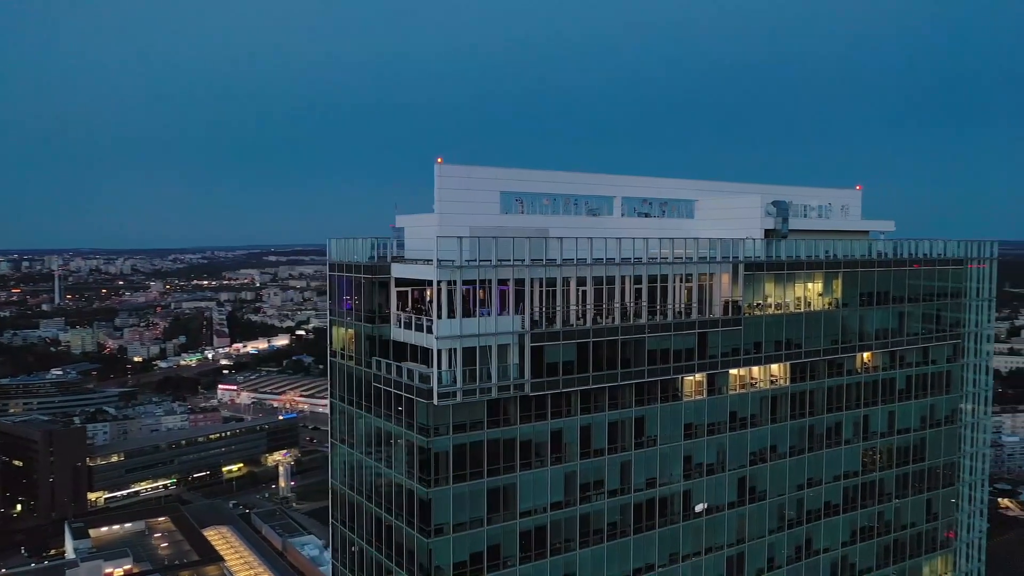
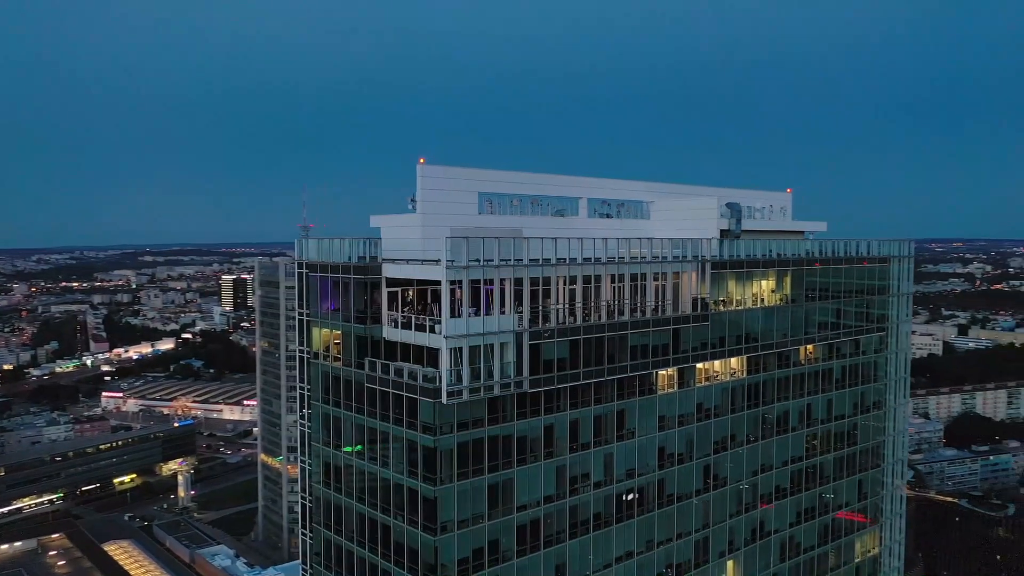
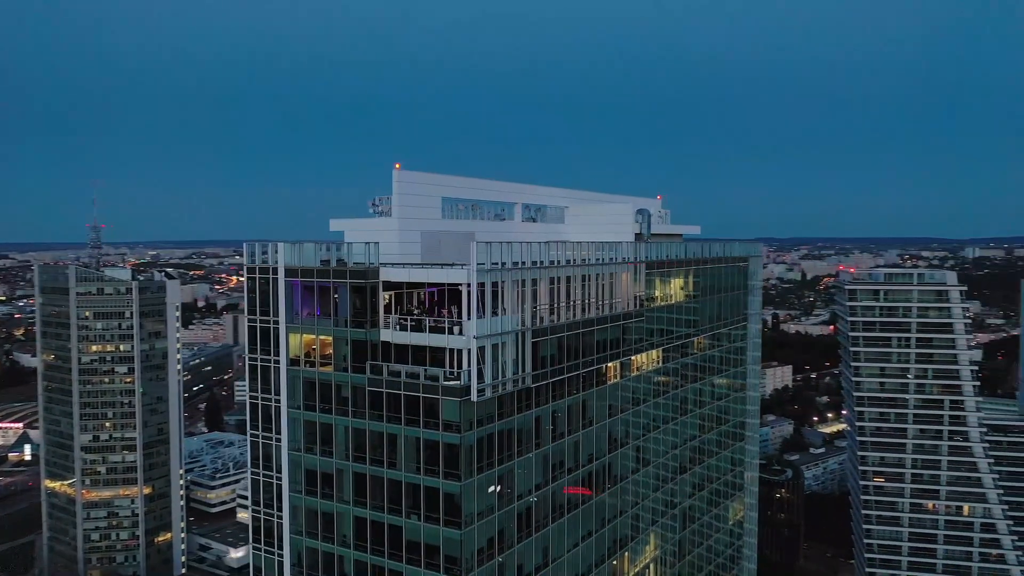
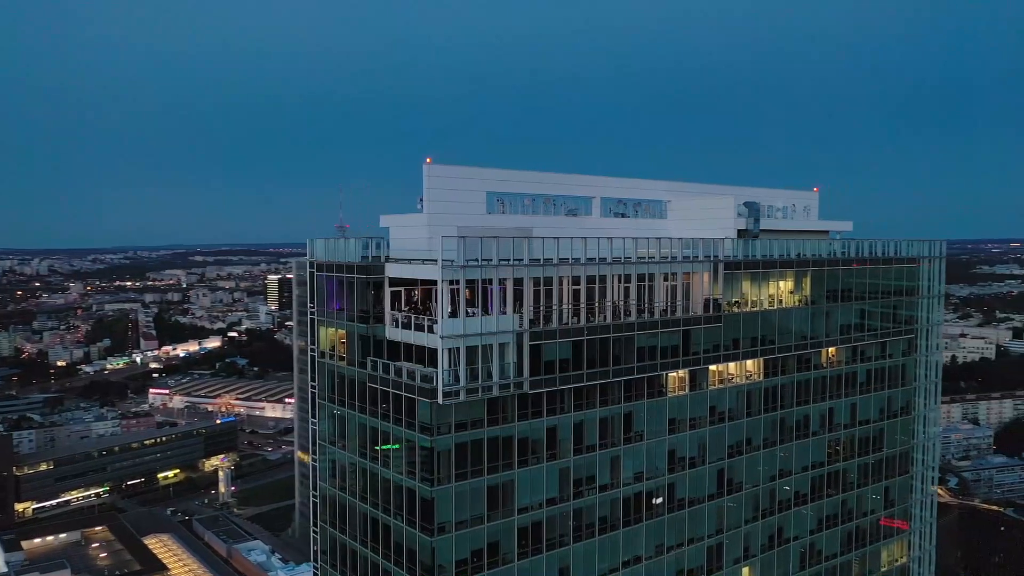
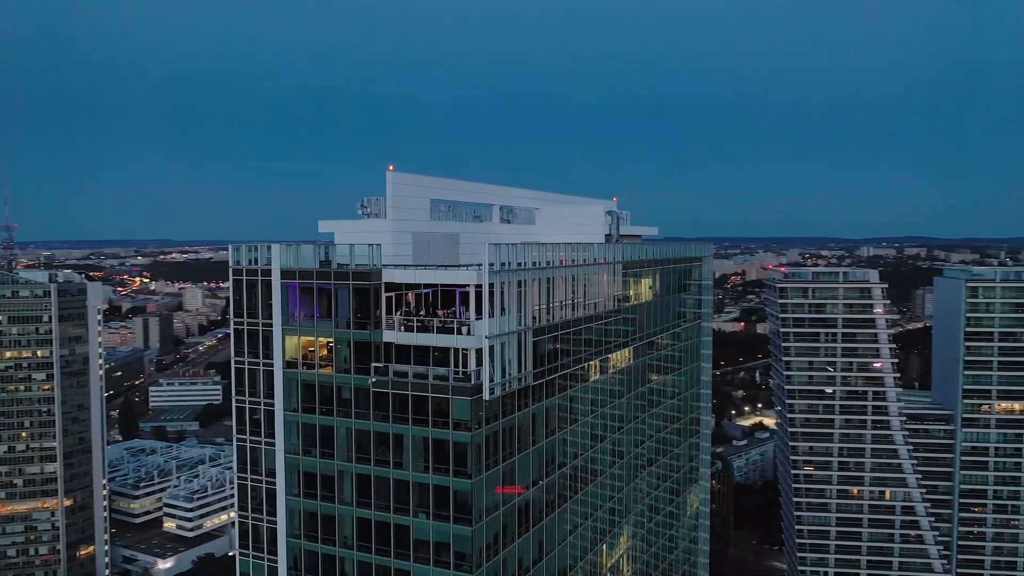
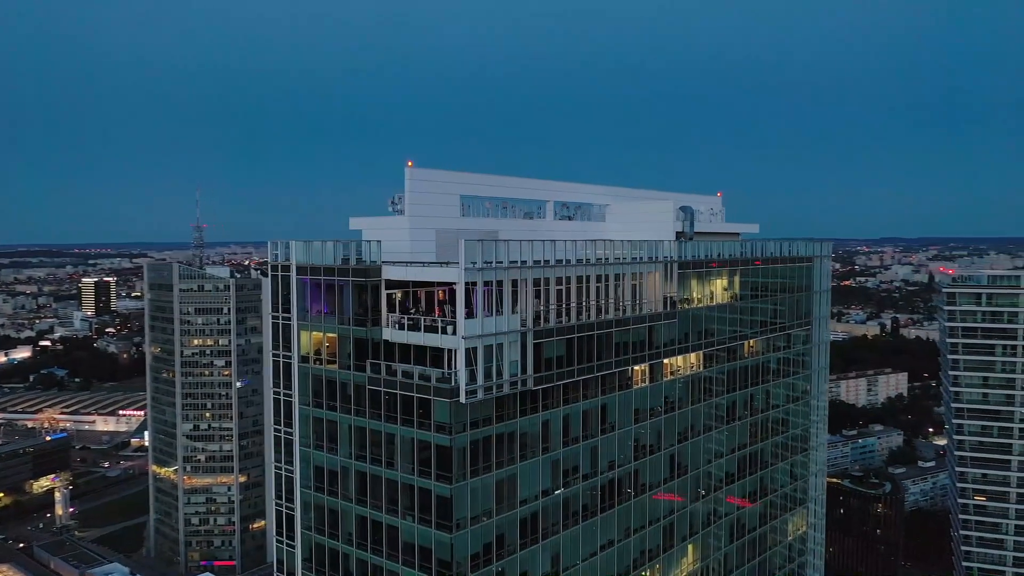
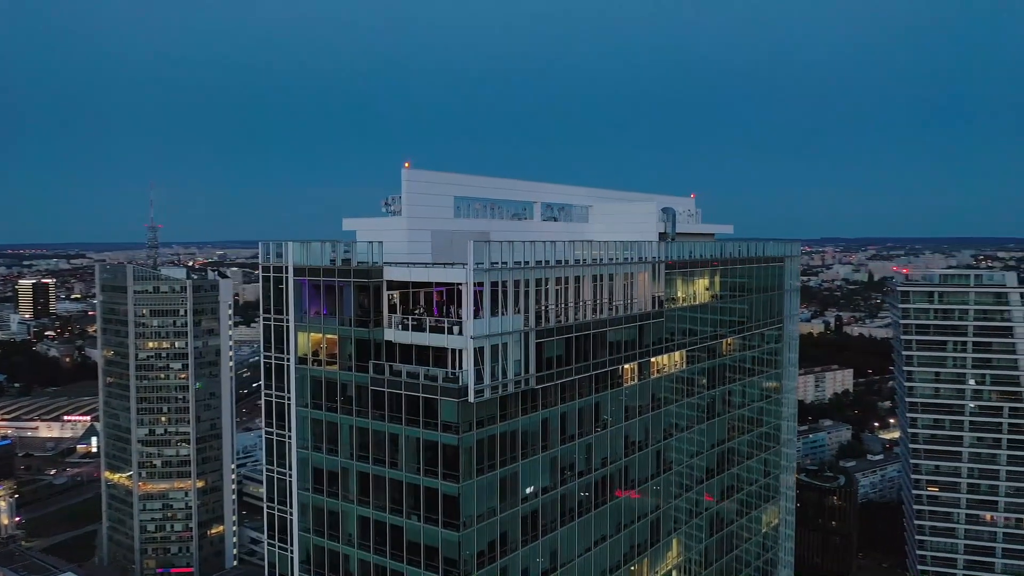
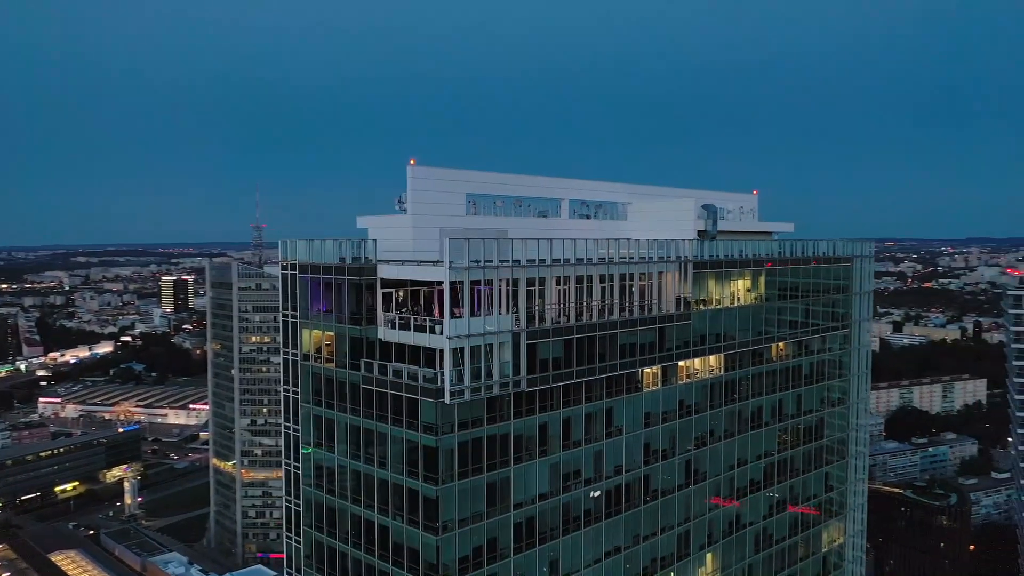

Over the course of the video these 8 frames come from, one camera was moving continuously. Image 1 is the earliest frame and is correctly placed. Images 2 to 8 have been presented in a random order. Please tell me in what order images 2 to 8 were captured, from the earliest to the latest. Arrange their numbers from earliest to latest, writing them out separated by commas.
4, 2, 8, 6, 7, 3, 5
